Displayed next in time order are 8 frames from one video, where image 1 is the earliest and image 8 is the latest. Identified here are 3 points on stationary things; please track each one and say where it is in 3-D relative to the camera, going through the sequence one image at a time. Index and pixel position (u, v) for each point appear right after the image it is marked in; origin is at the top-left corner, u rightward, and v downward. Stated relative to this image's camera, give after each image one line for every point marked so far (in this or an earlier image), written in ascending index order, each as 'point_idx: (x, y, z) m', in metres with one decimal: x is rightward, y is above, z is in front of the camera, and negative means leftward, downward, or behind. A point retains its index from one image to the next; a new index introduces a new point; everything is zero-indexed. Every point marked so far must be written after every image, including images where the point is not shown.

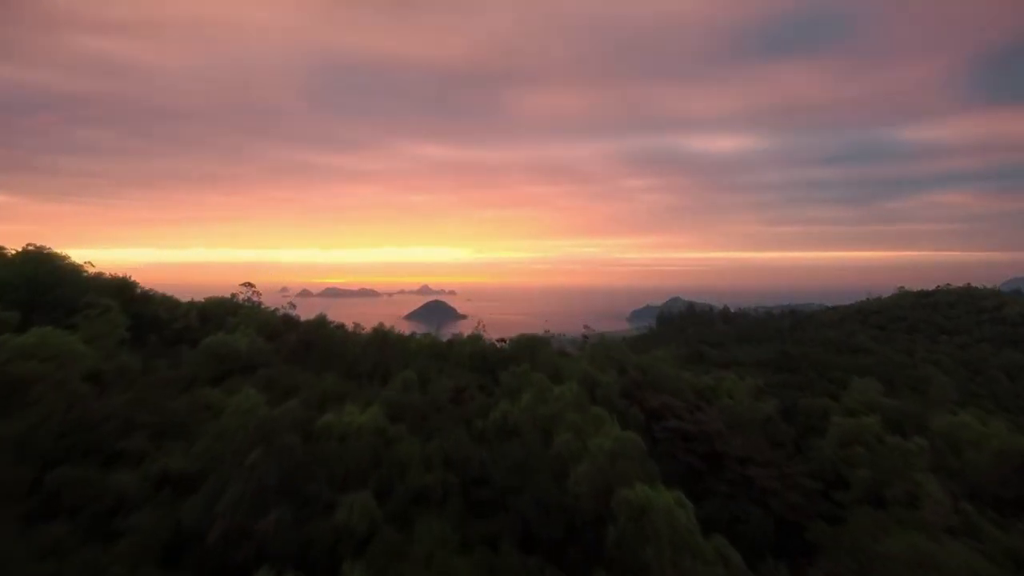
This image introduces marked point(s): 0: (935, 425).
0: (+5.0, -1.6, +8.5) m
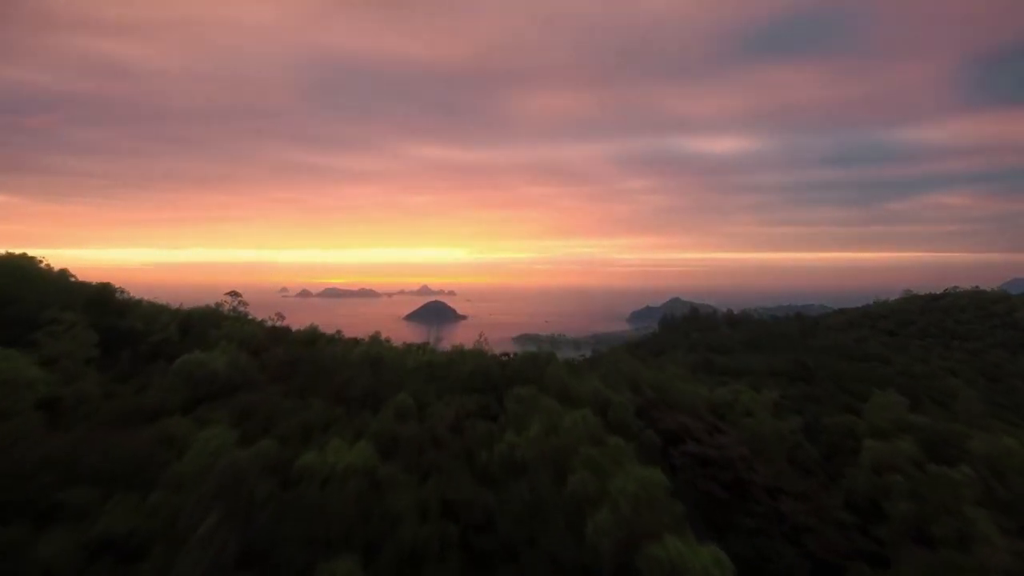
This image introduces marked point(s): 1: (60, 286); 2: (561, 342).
0: (+5.0, -1.7, +8.0) m
1: (-5.5, 0.0, +9.1) m
2: (+0.9, -1.6, +15.1) m
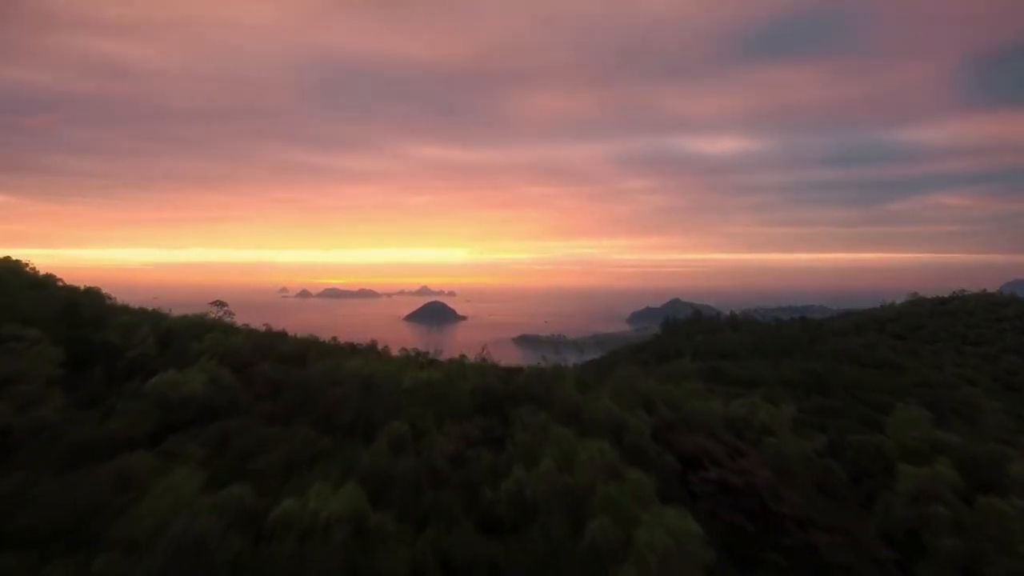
0: (+5.0, -1.8, +7.5) m
1: (-5.5, -0.1, +8.6) m
2: (+0.9, -1.7, +14.7) m
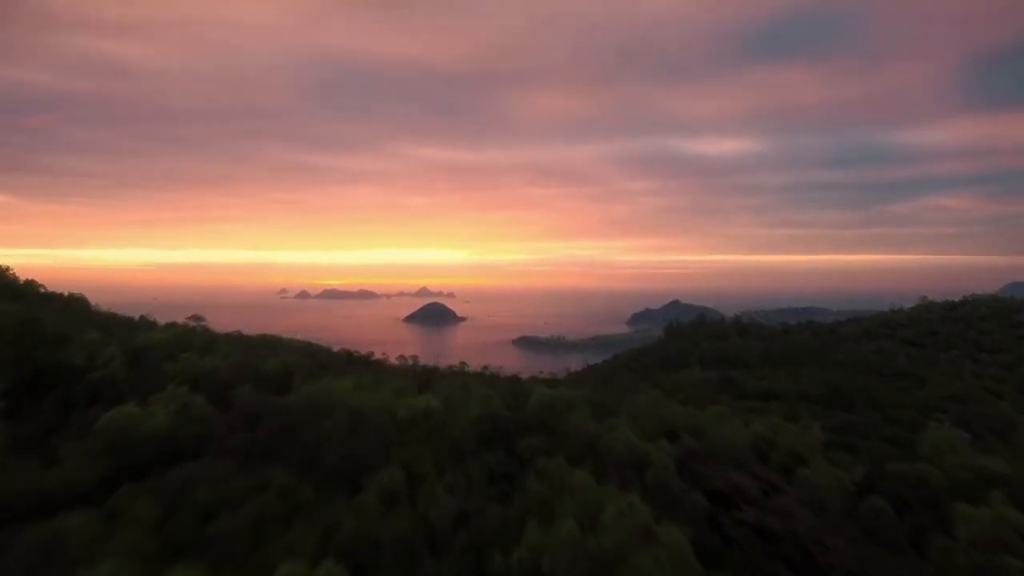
0: (+5.1, -2.0, +6.9) m
1: (-5.4, -0.2, +7.9) m
2: (+1.0, -1.8, +14.0) m
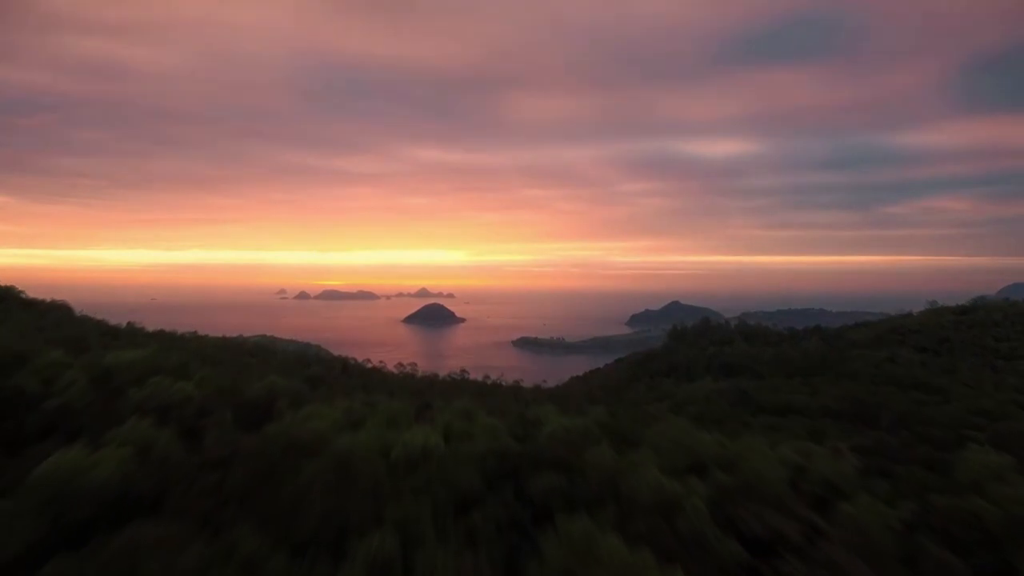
0: (+5.2, -2.1, +6.2) m
1: (-5.4, -0.3, +7.3) m
2: (+1.0, -1.9, +13.4) m
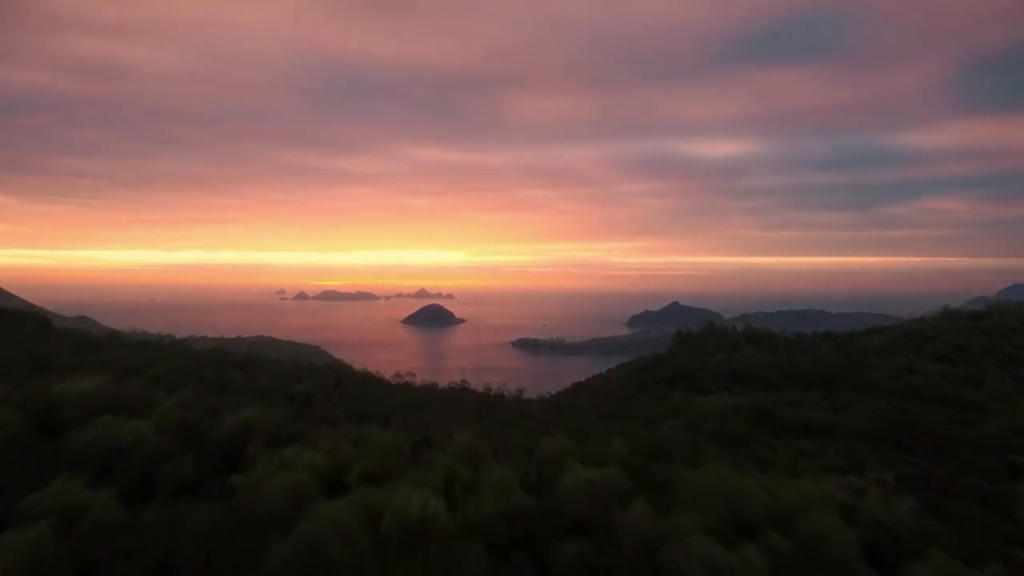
0: (+5.2, -2.2, +5.4) m
1: (-5.3, -0.4, +6.5) m
2: (+1.1, -2.1, +12.6) m
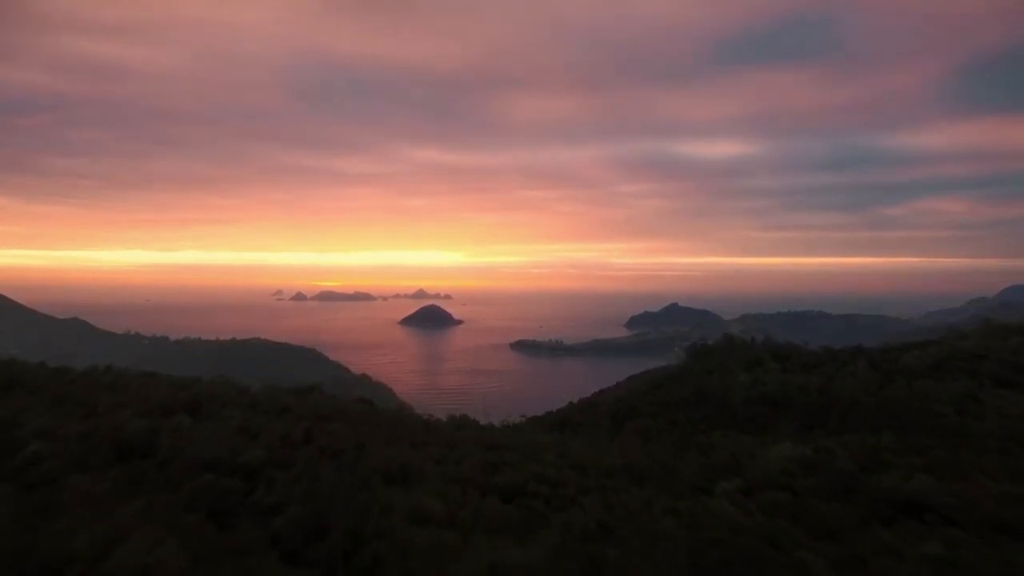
0: (+5.4, -2.6, +3.0) m
1: (-5.1, -0.8, +4.0) m
2: (+1.3, -2.5, +10.1) m
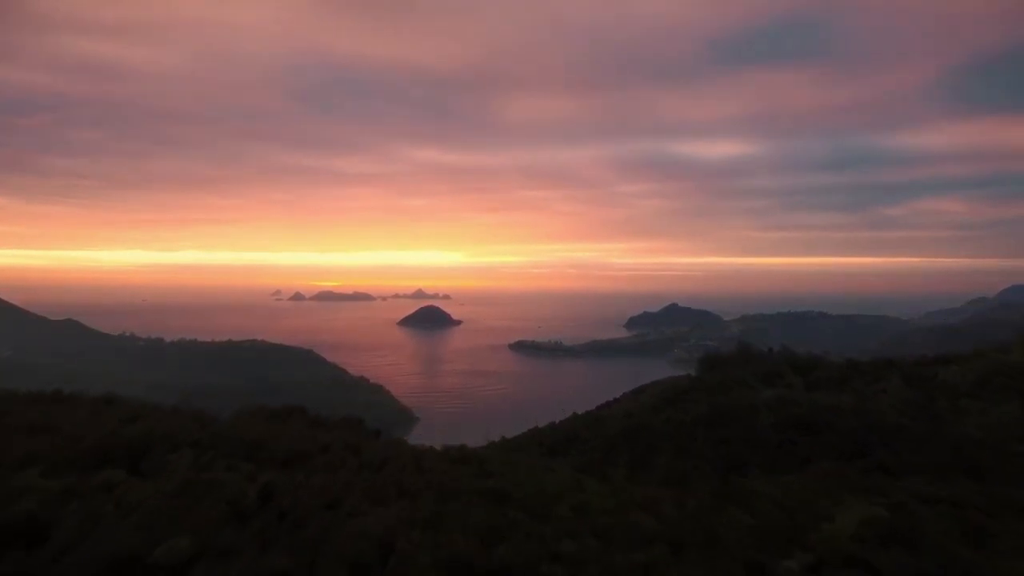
0: (+5.4, -2.9, +1.0) m
1: (-5.1, -1.1, +2.0) m
2: (+1.3, -2.7, +8.1) m
